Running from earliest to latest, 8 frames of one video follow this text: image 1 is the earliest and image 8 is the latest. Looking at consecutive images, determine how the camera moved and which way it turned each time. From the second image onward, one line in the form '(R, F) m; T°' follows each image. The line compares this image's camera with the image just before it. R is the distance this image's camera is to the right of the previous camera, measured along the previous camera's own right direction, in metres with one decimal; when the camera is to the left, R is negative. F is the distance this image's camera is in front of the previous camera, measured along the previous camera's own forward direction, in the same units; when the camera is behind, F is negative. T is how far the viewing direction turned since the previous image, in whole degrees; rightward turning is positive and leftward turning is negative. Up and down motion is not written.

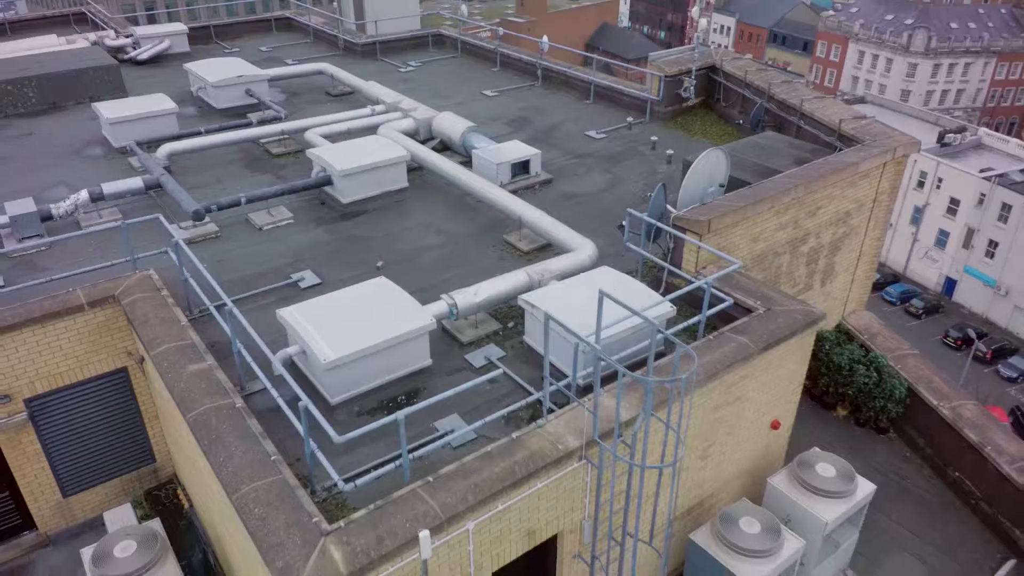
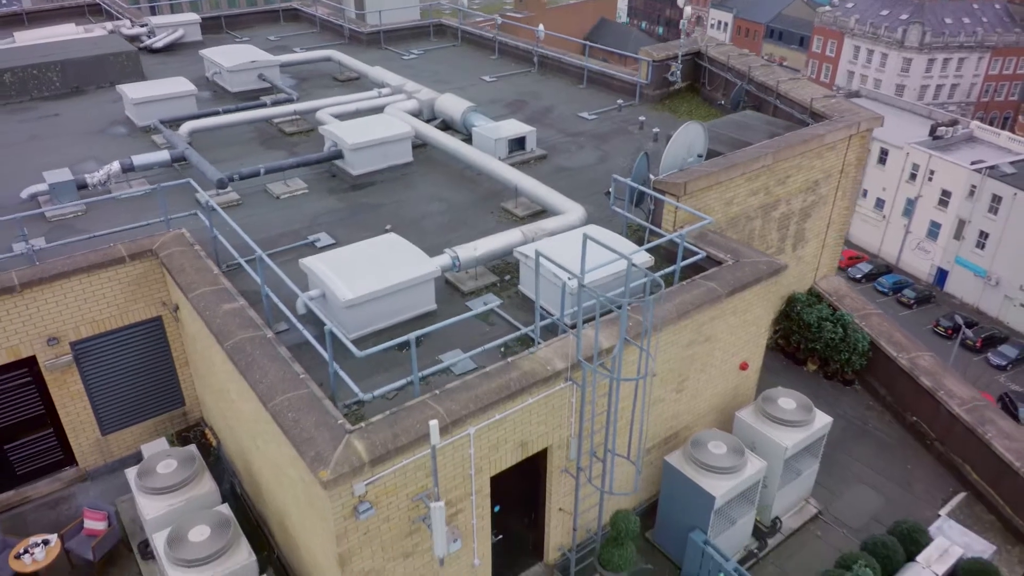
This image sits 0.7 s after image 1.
(0.0, -1.2) m; 0°
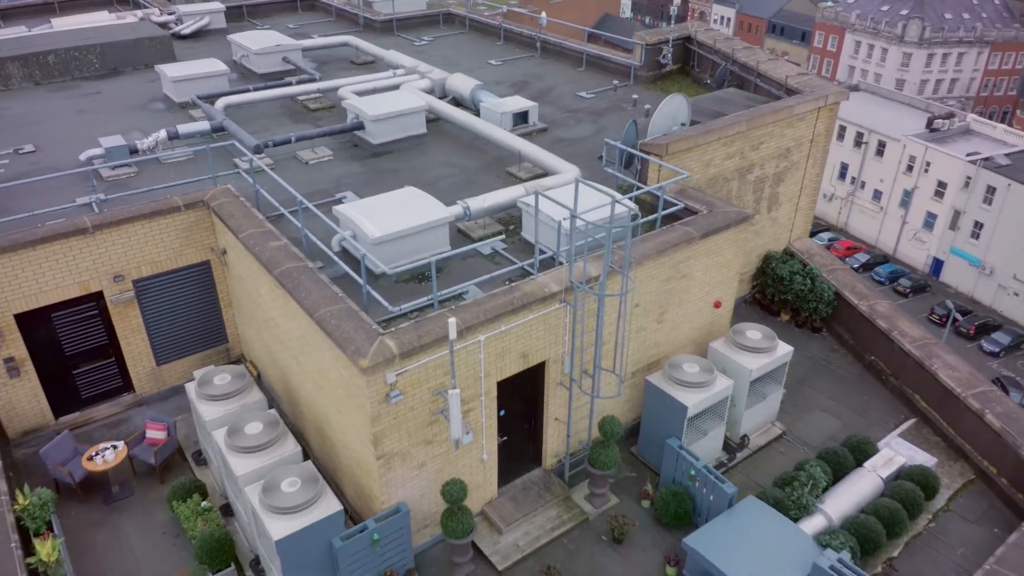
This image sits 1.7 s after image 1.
(0.0, -1.8) m; 0°
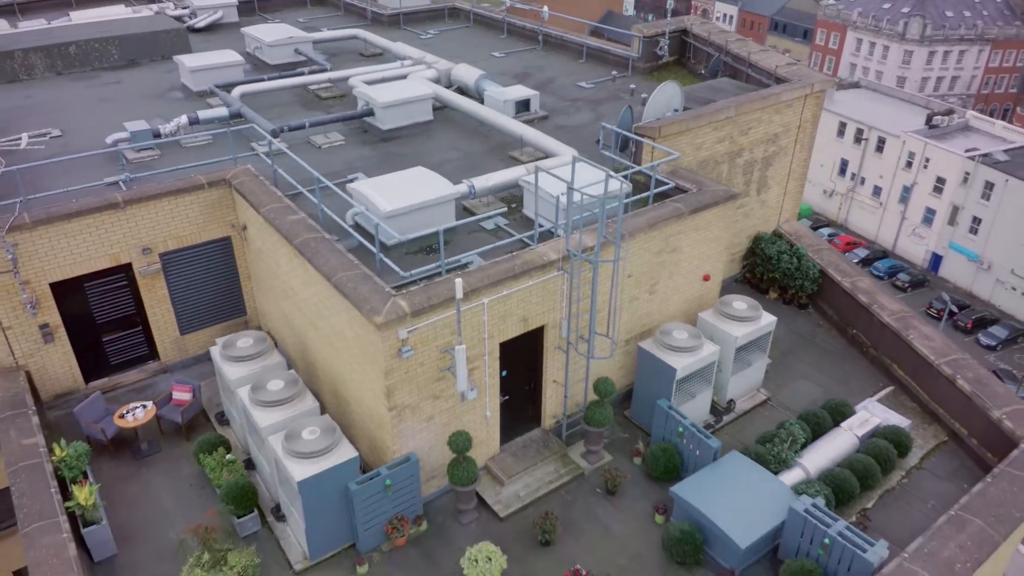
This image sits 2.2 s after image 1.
(0.0, -0.9) m; 0°
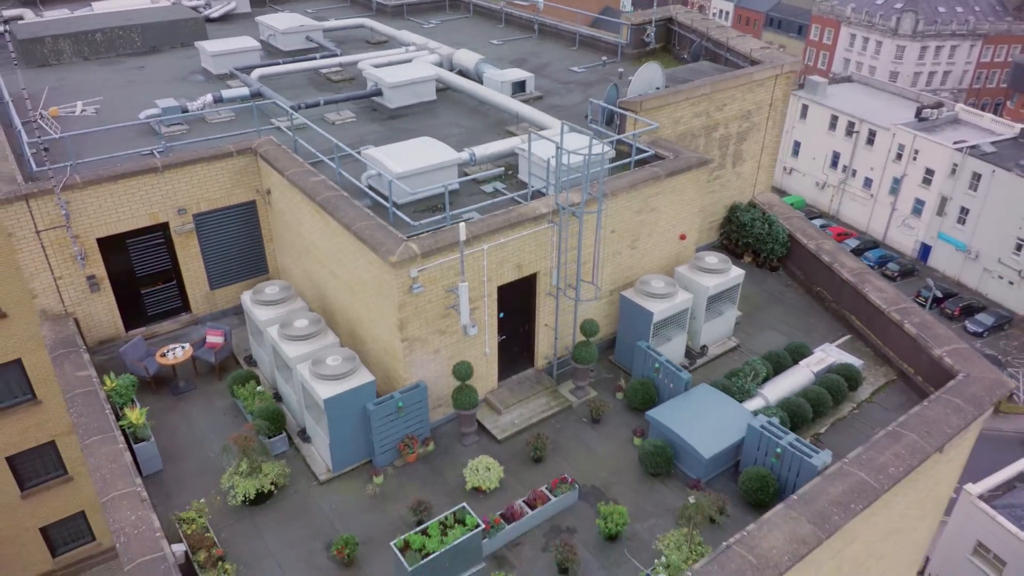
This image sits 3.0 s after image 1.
(0.0, -1.7) m; 0°
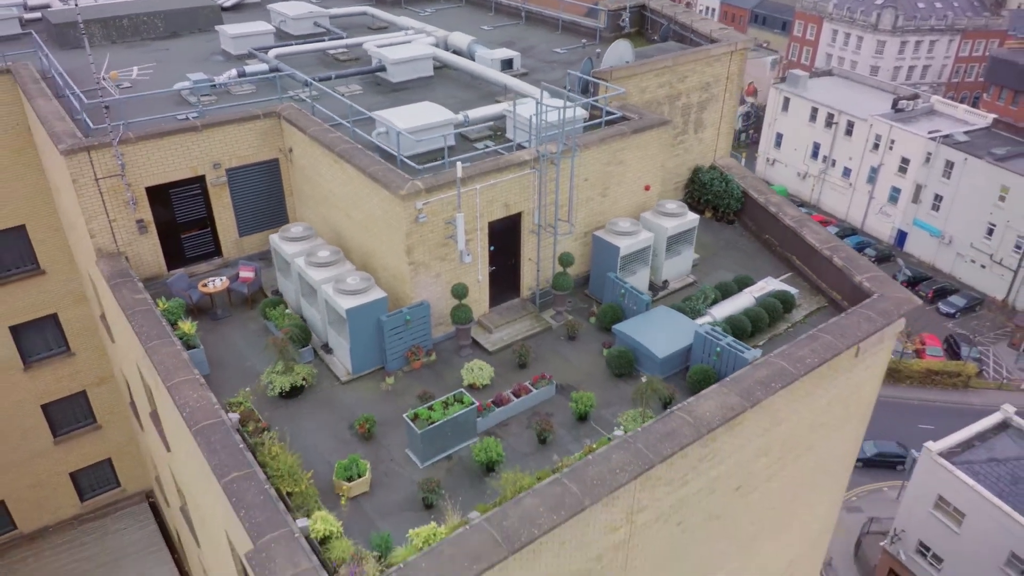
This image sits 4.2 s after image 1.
(+0.1, -2.7) m; +1°
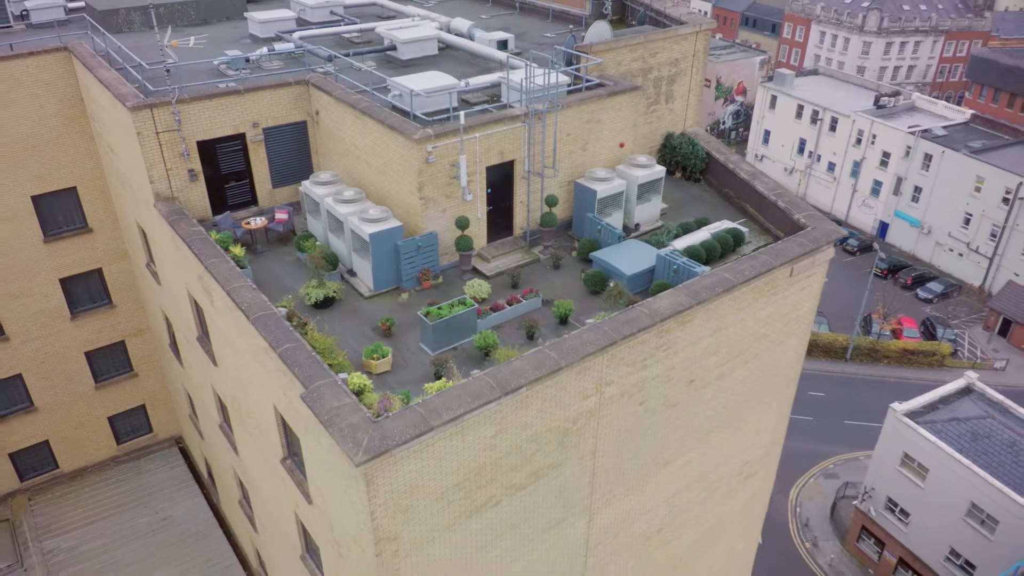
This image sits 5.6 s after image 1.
(+0.1, -3.2) m; 0°
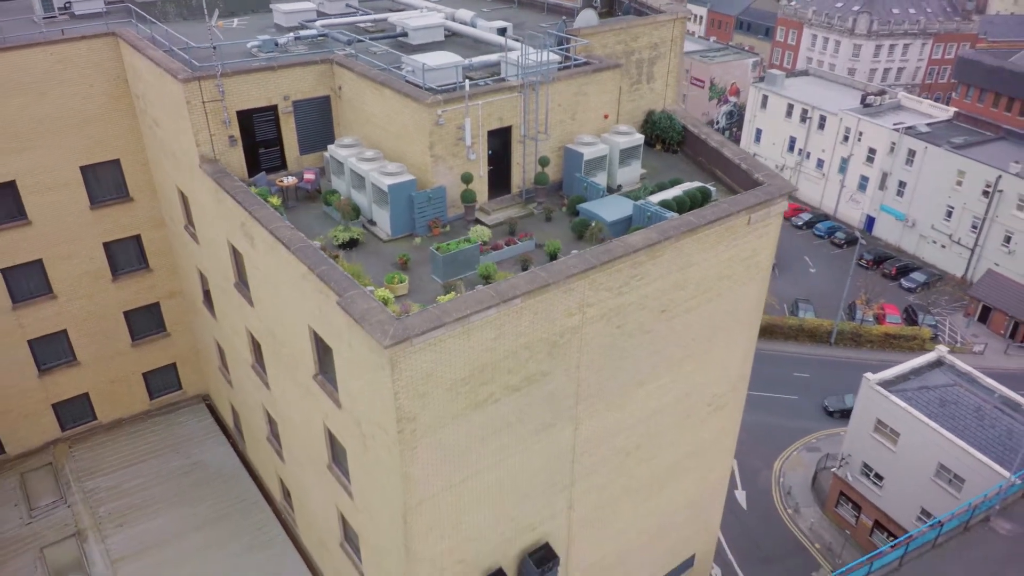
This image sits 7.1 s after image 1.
(+0.1, -3.1) m; 0°
